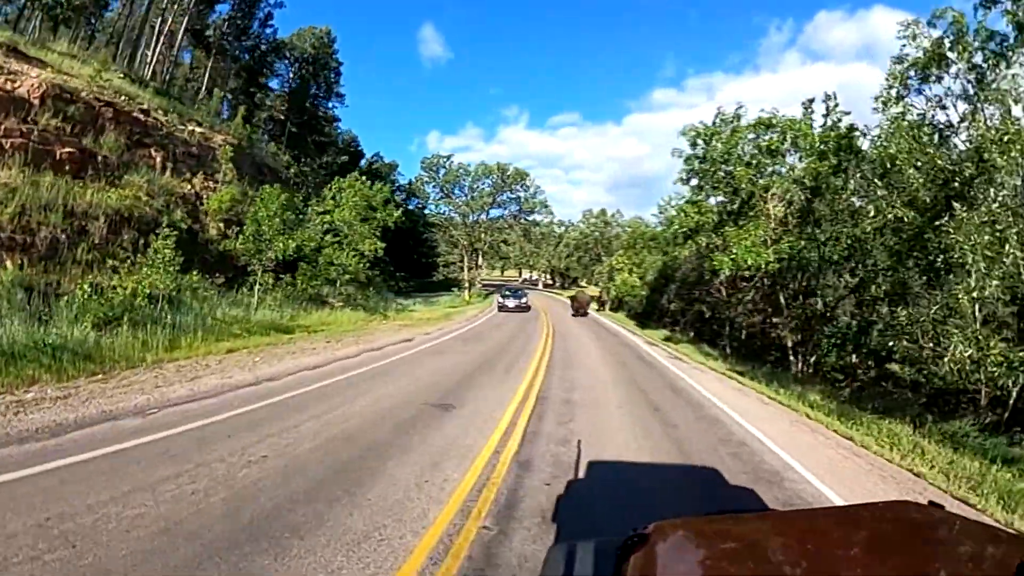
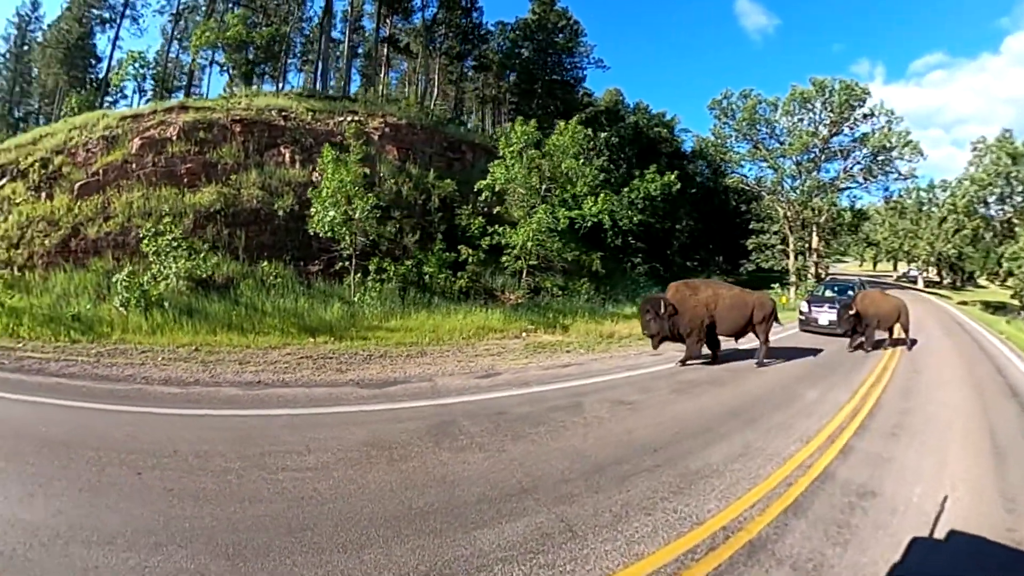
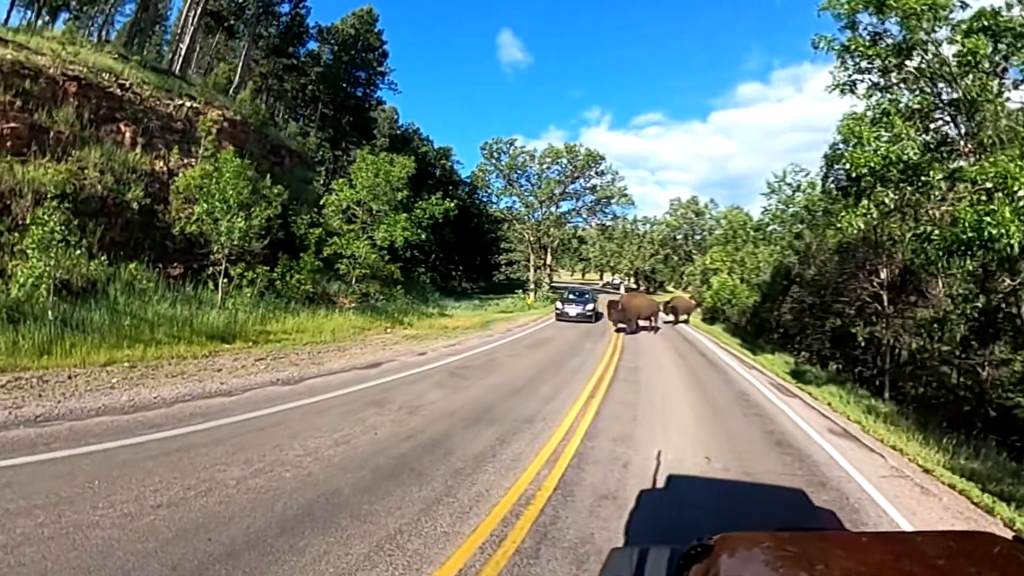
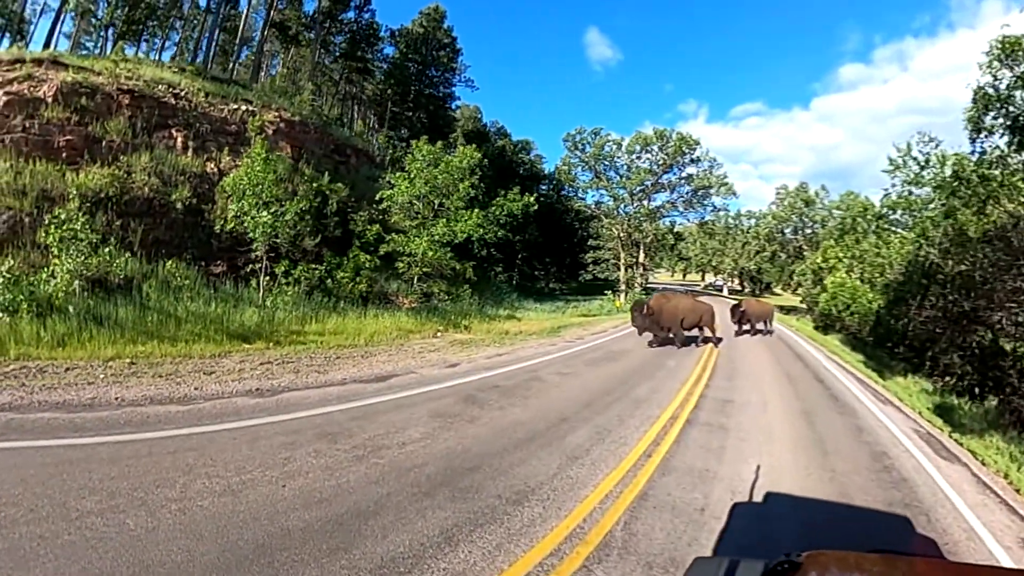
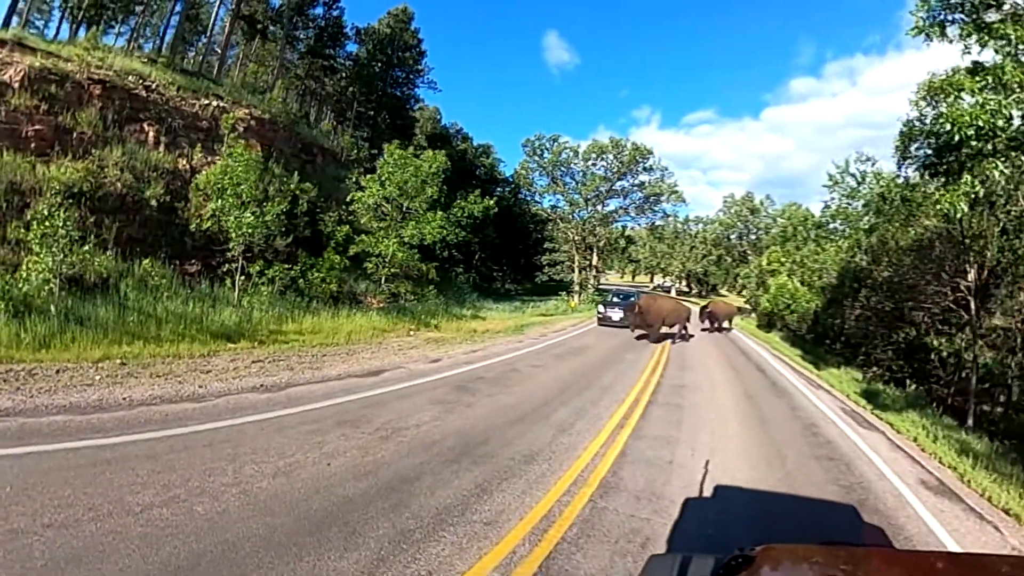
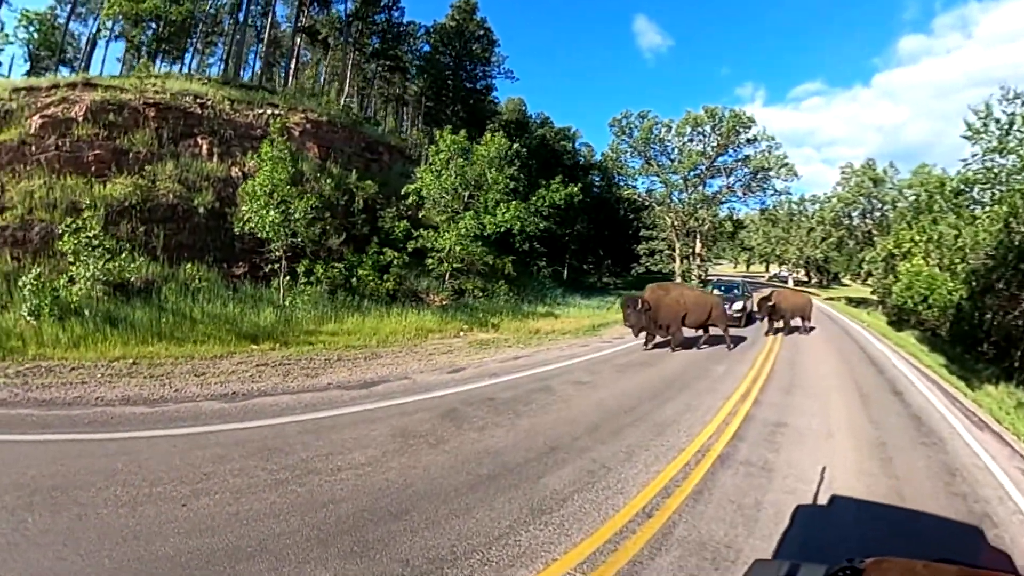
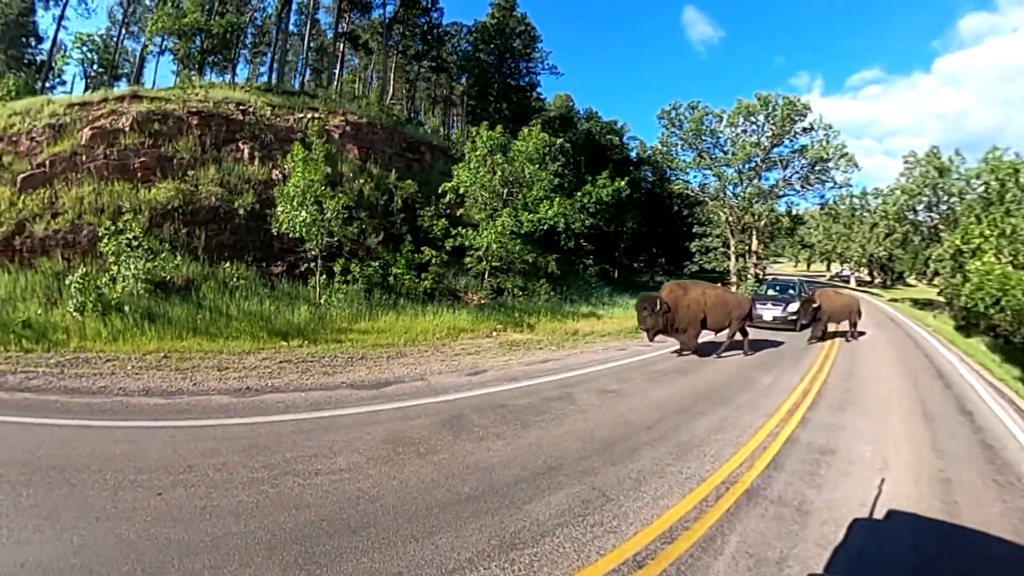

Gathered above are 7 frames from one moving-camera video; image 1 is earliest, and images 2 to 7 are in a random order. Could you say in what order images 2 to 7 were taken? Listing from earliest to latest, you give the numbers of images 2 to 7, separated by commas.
3, 5, 4, 6, 7, 2
